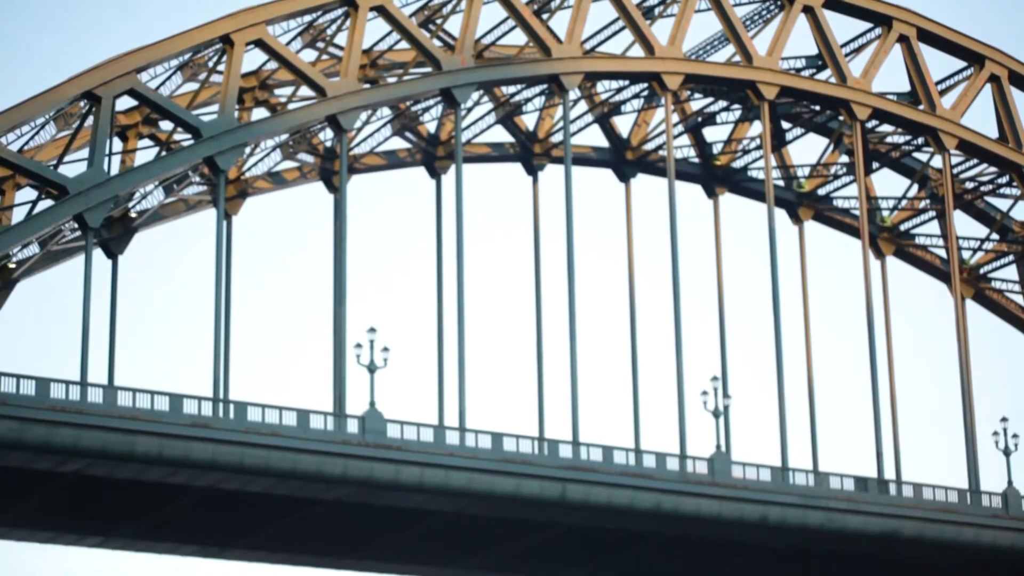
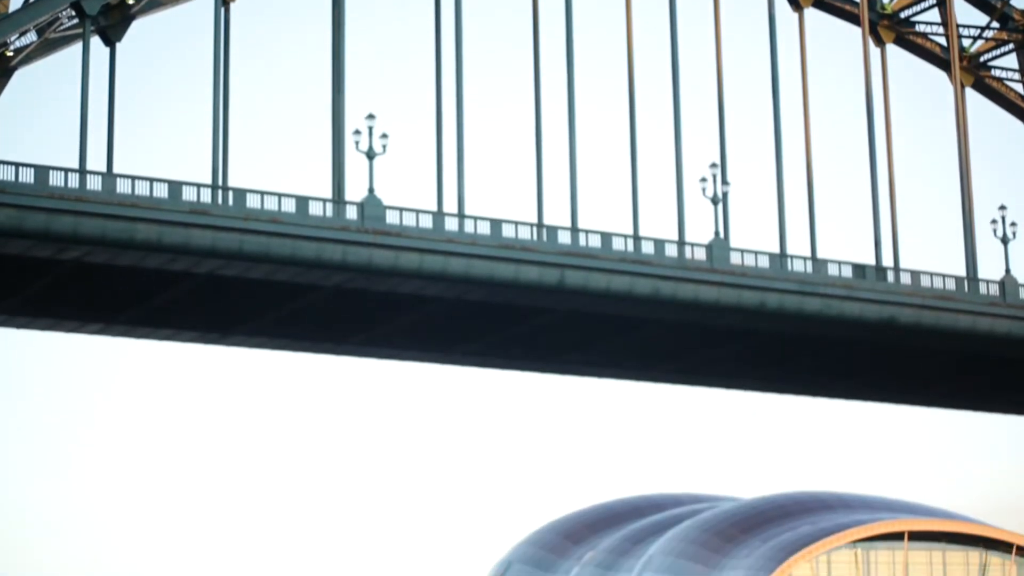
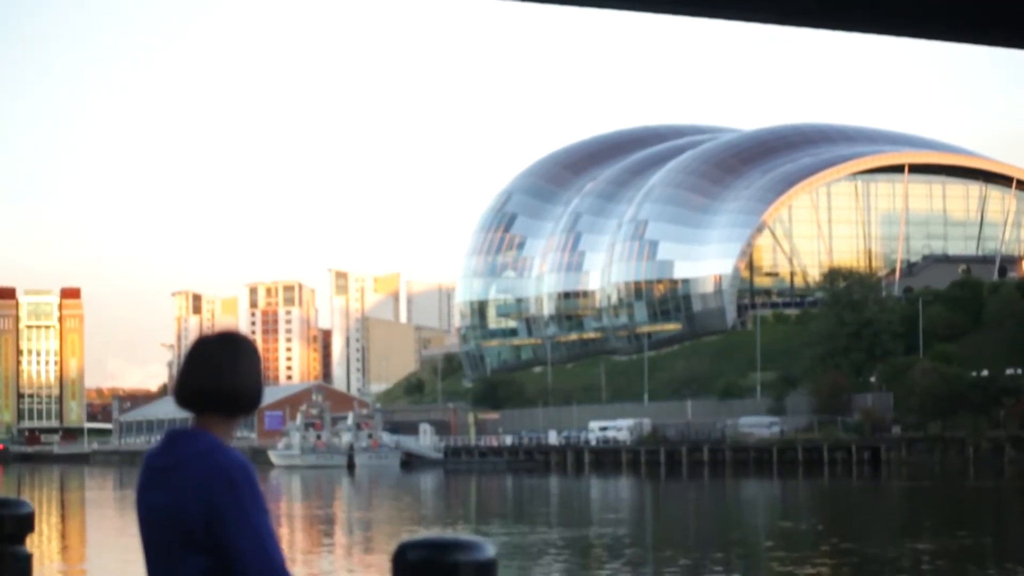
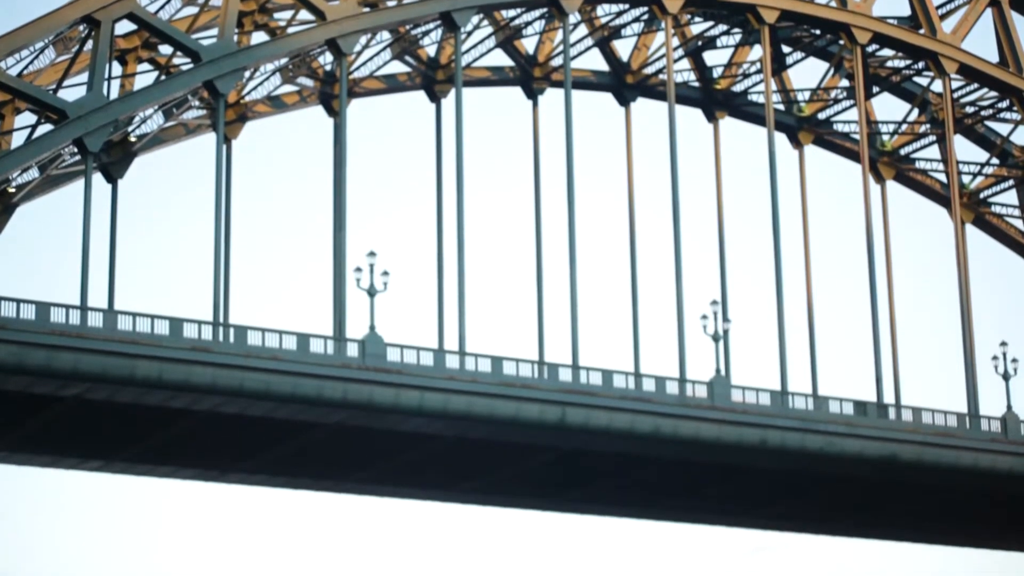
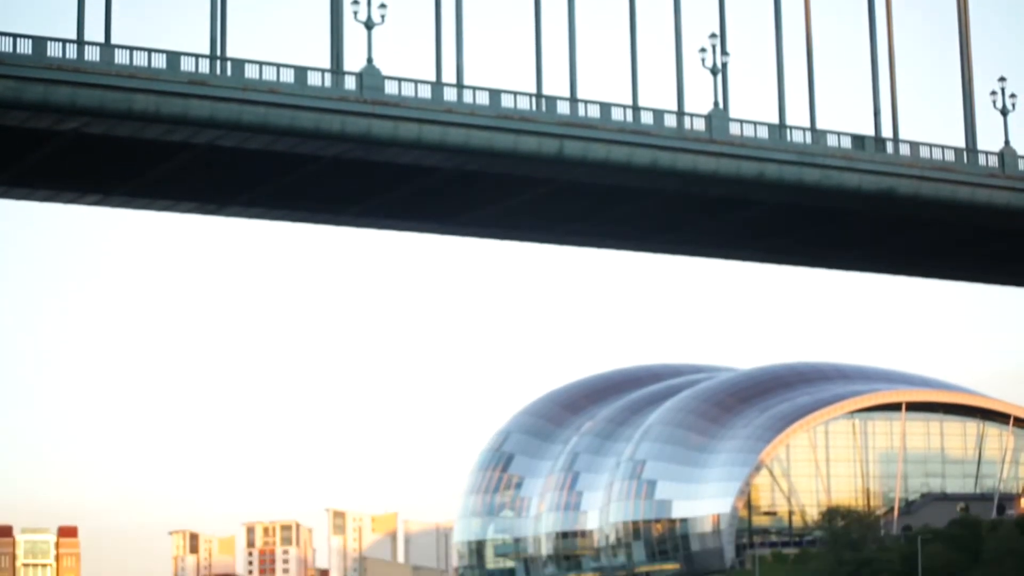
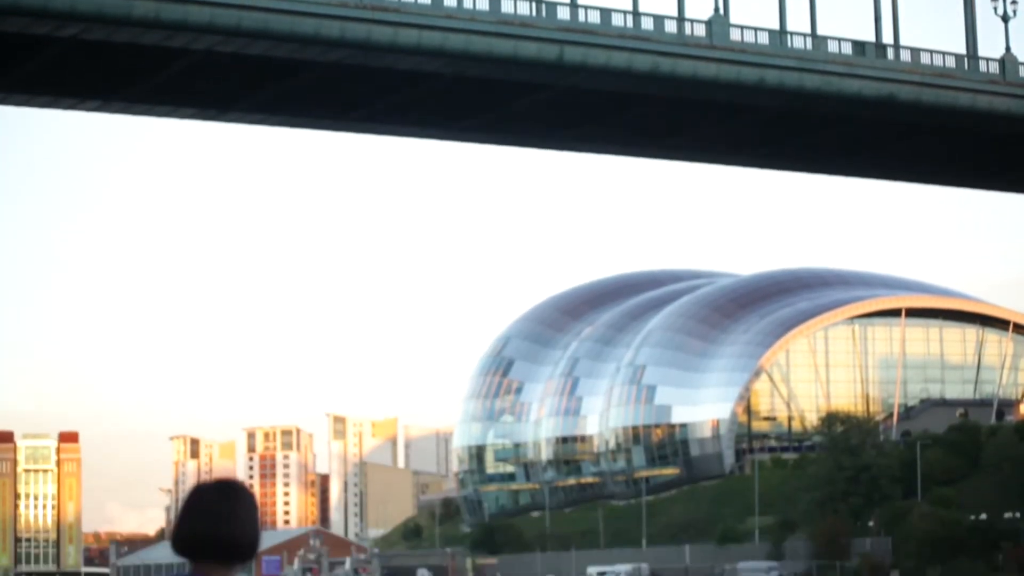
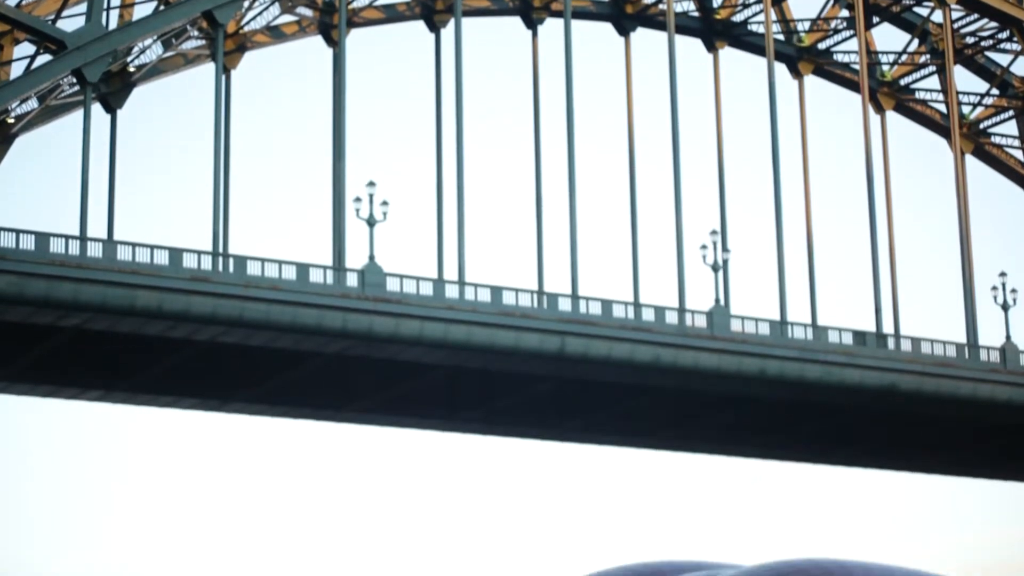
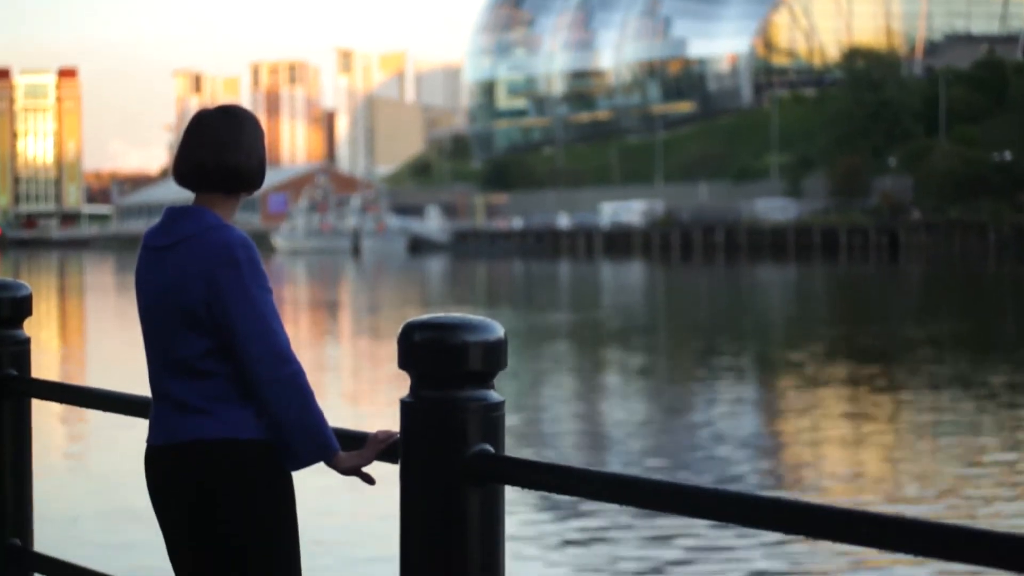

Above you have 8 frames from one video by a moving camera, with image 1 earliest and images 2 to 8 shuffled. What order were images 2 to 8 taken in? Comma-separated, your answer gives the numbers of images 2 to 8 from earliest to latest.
4, 7, 2, 5, 6, 3, 8
